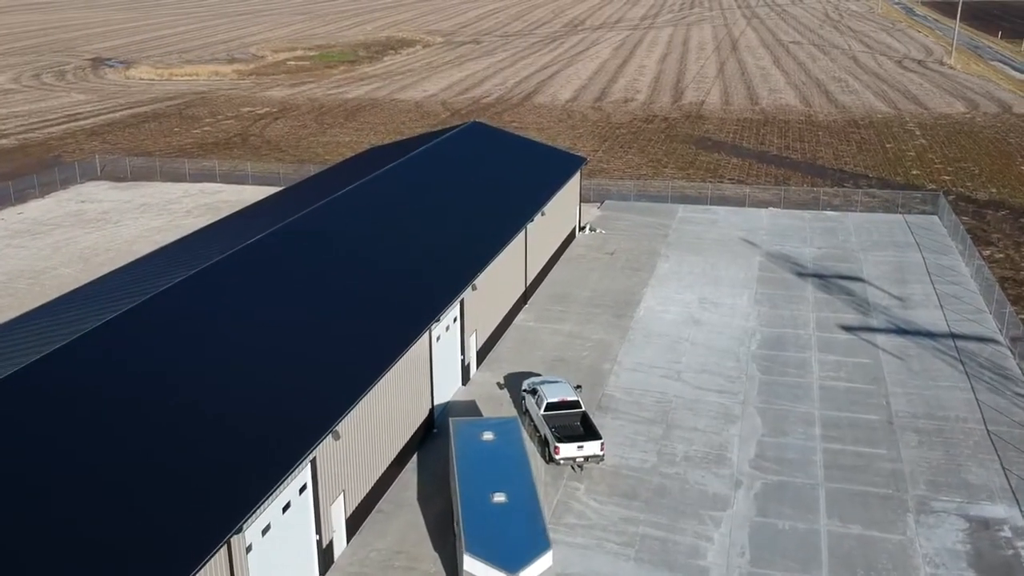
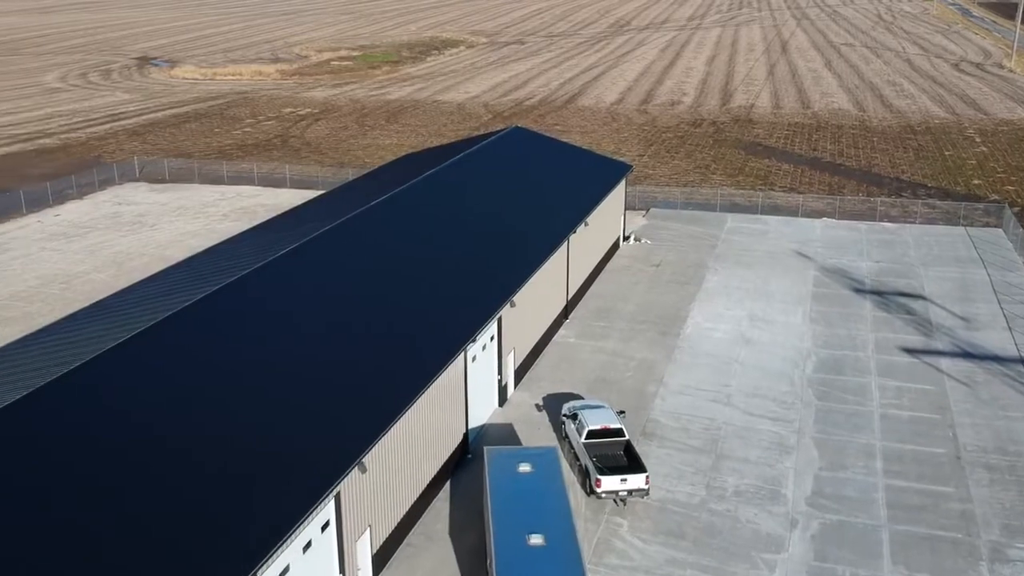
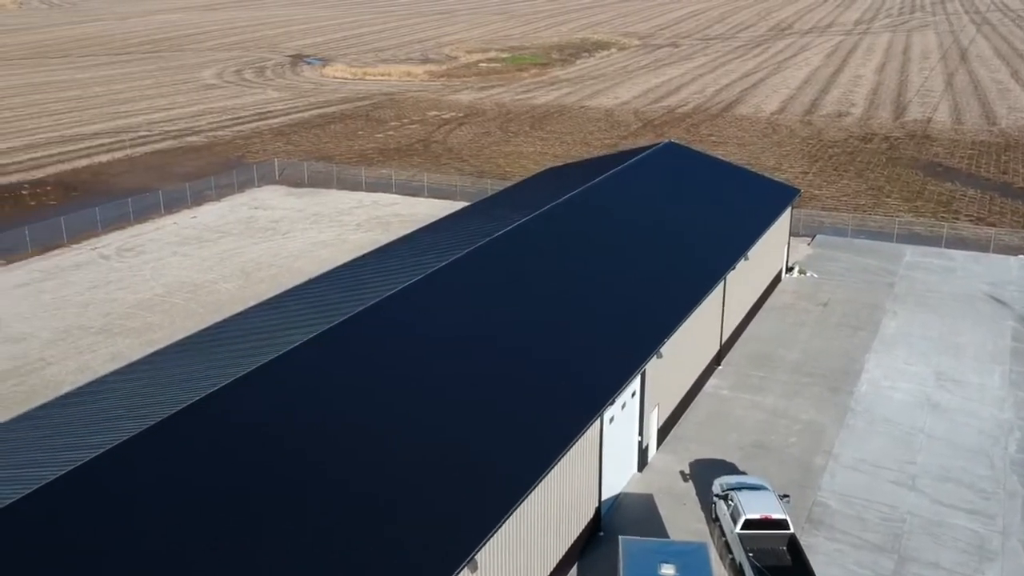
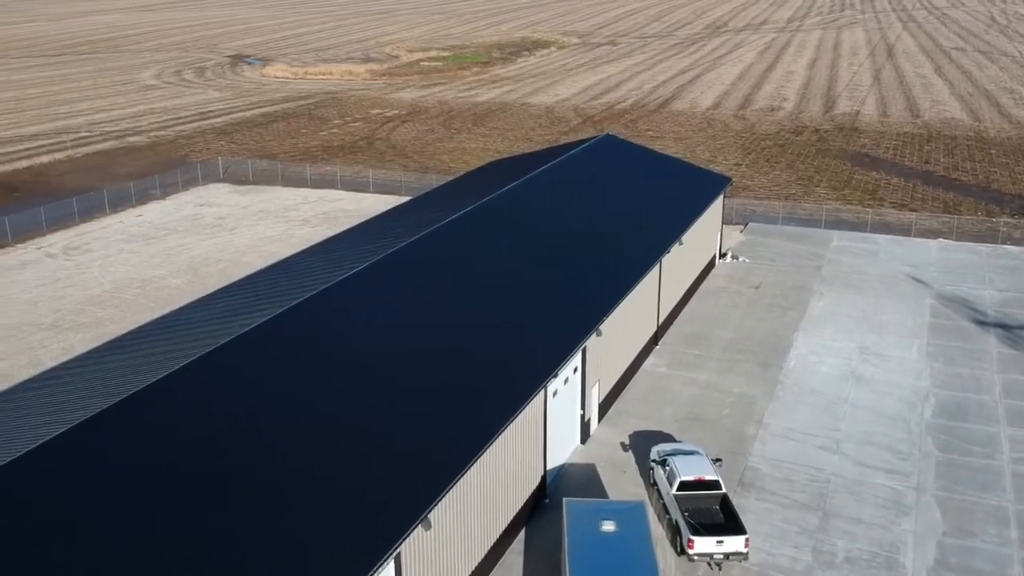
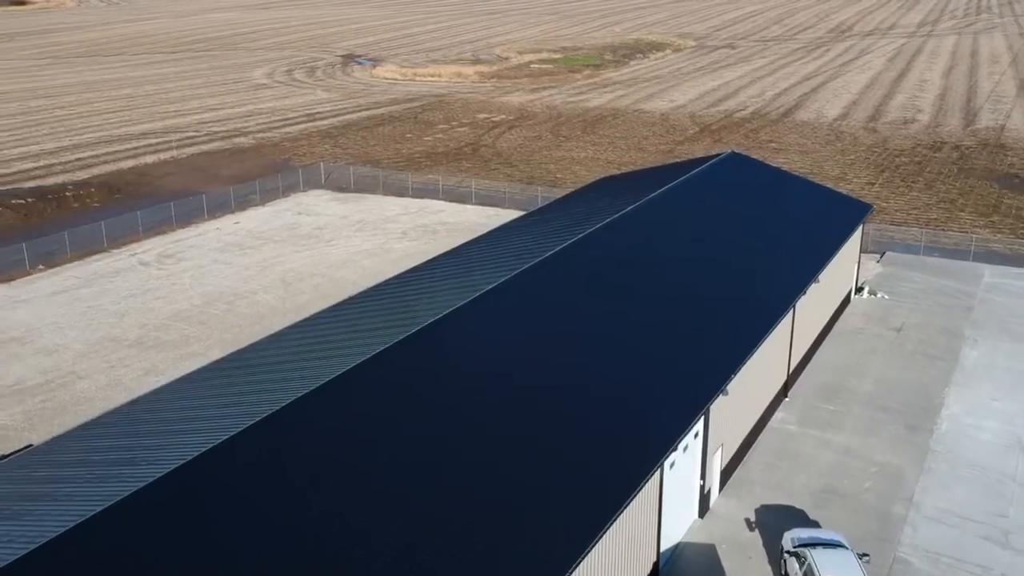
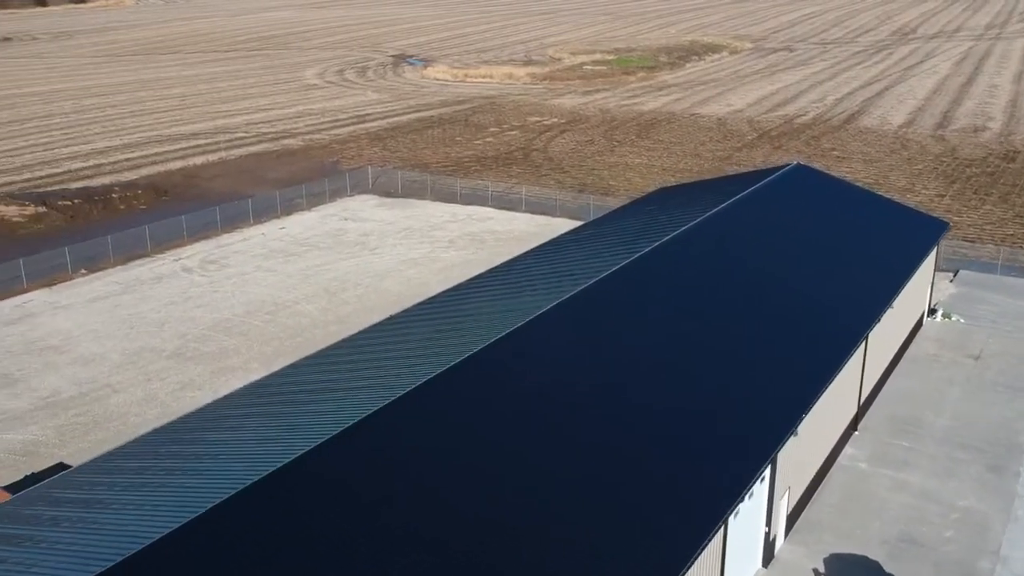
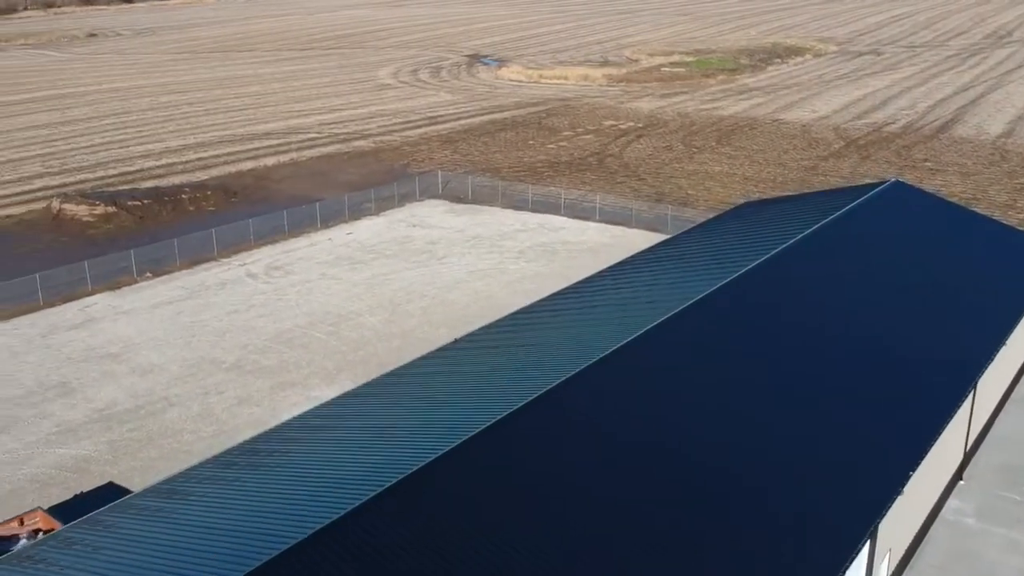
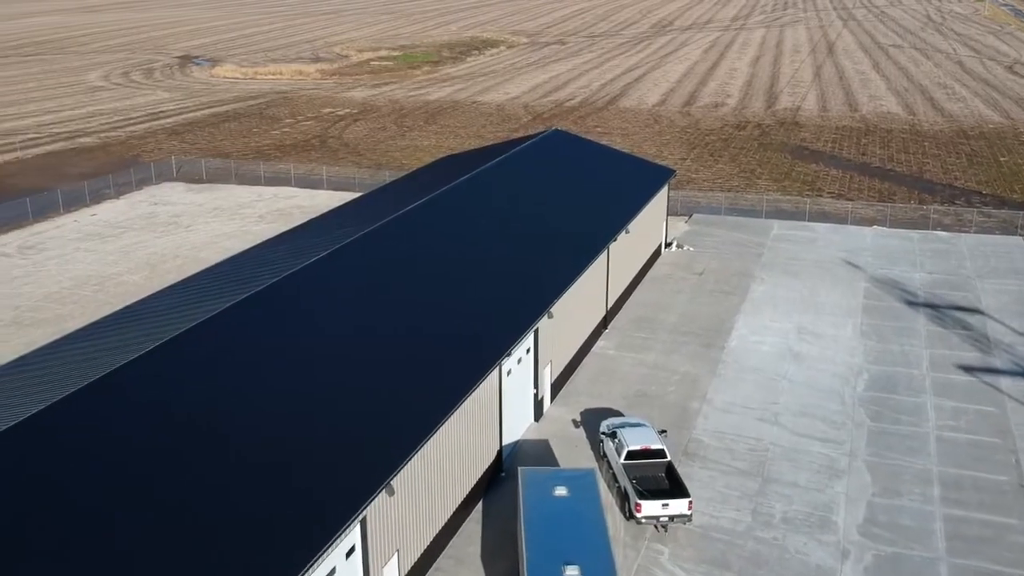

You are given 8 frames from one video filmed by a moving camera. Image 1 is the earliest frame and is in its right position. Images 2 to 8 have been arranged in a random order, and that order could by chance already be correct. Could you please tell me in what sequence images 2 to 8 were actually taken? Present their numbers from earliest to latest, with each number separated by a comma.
2, 8, 4, 3, 5, 6, 7
